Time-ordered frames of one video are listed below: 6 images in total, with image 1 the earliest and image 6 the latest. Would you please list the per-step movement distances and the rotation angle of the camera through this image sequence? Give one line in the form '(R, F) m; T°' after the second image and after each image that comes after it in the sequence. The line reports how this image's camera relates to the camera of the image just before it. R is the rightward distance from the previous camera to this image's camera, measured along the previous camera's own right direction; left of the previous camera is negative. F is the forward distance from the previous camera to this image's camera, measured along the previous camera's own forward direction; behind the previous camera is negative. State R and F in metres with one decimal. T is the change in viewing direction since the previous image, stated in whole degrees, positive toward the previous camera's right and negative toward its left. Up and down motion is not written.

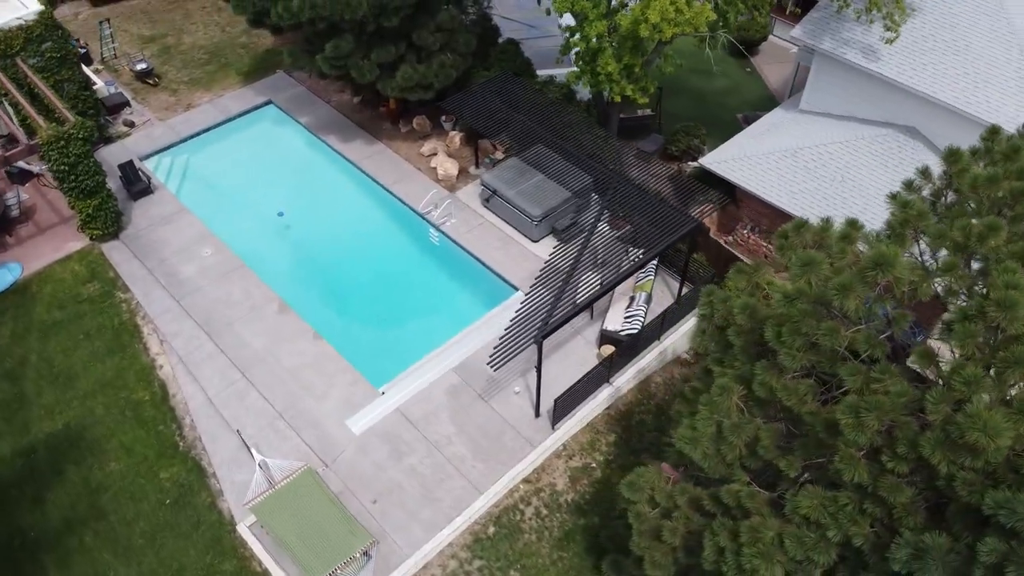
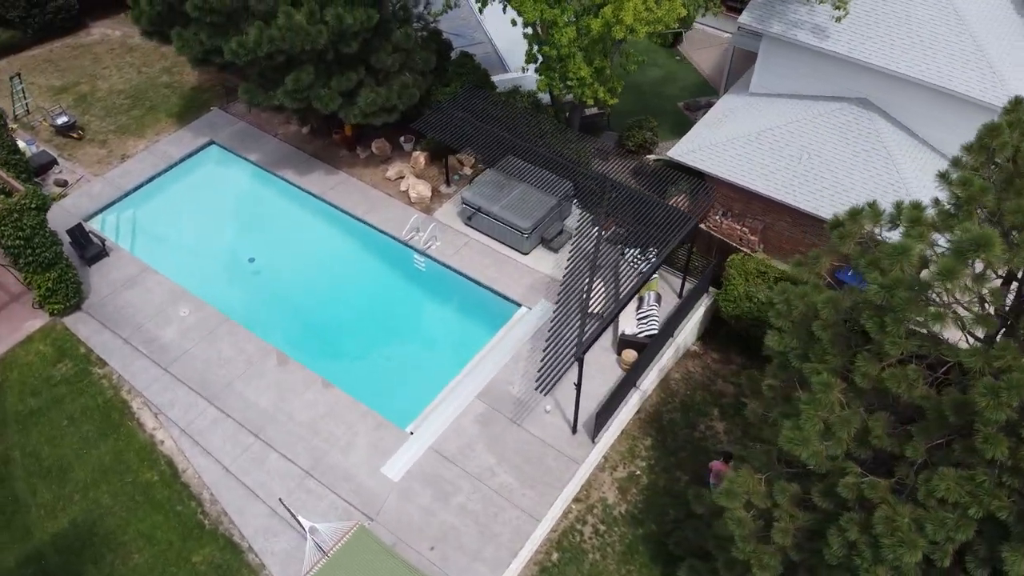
(-2.1, +0.5) m; +7°
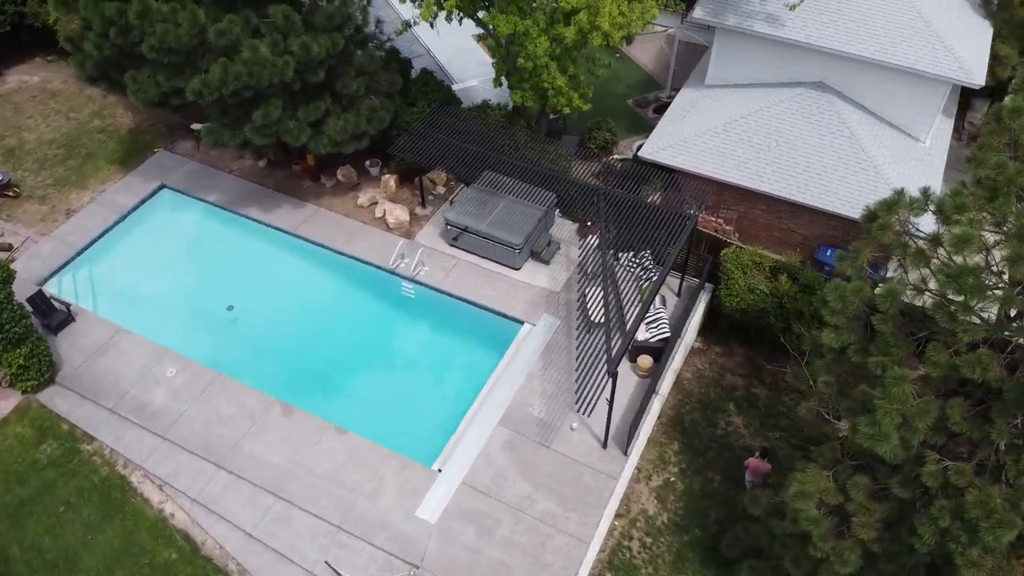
(-1.6, +0.4) m; +6°
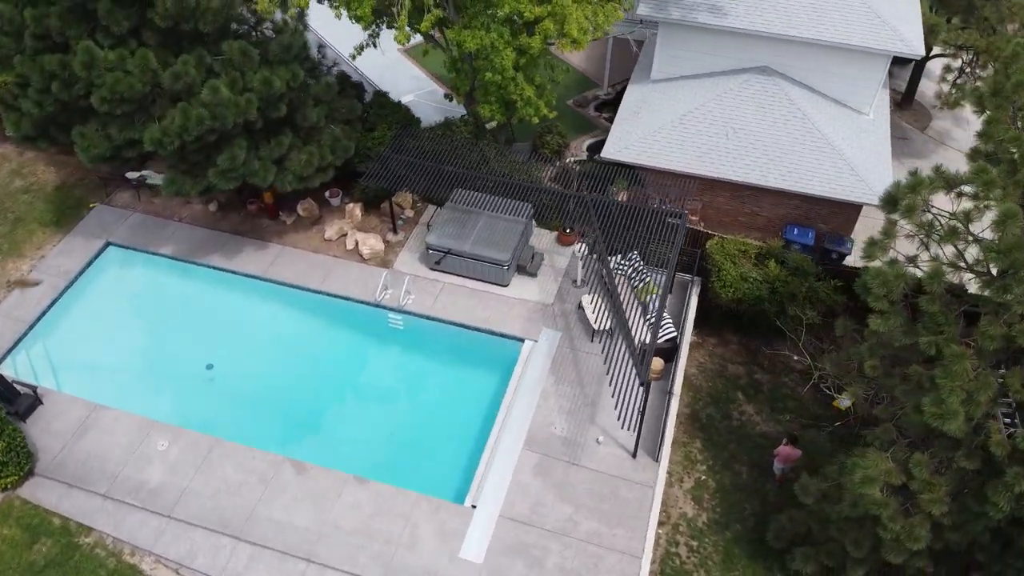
(-1.7, +0.4) m; +7°
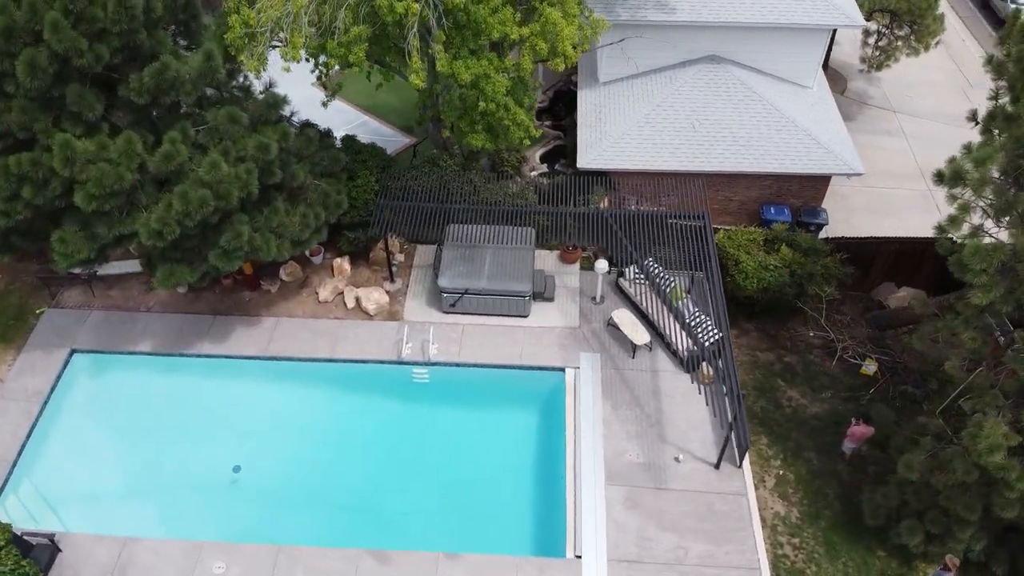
(-3.0, +0.9) m; +10°
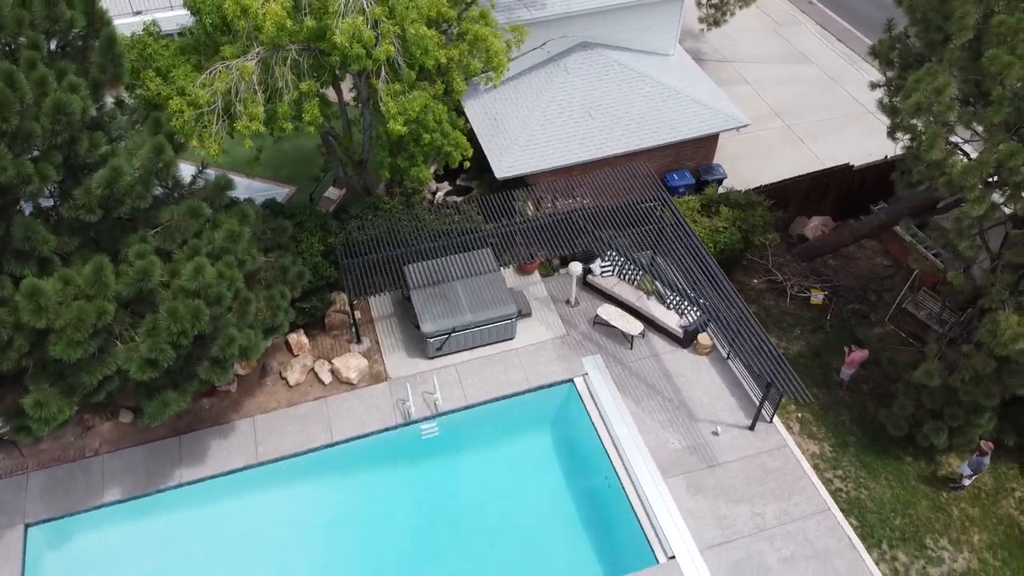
(-3.2, +0.9) m; +14°
